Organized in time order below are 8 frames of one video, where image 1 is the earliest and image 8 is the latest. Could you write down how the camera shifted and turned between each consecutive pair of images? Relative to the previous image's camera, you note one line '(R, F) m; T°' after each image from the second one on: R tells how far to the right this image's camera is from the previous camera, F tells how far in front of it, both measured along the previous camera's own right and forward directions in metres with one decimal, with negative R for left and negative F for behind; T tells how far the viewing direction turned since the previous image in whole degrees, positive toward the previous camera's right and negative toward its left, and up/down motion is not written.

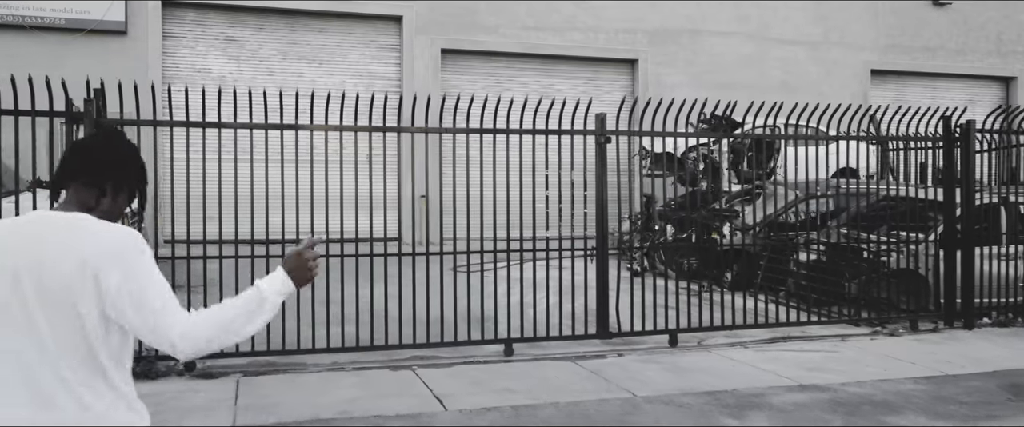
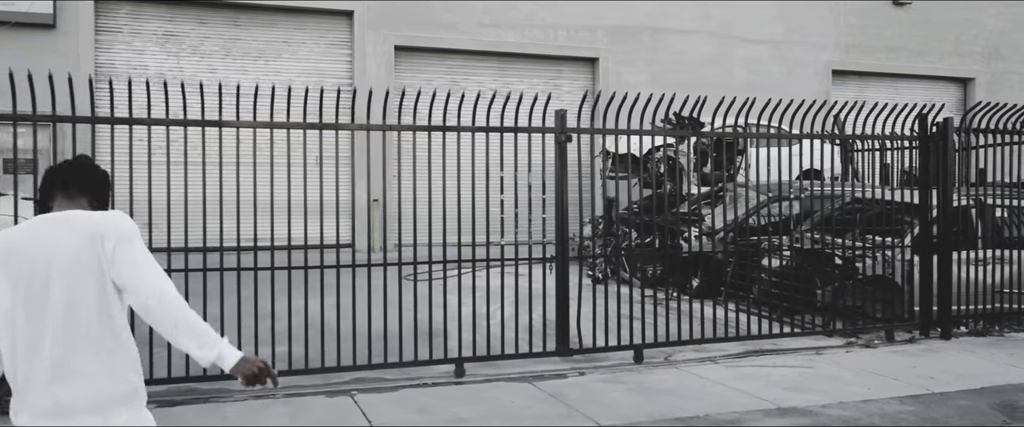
(+0.1, +0.5) m; +3°
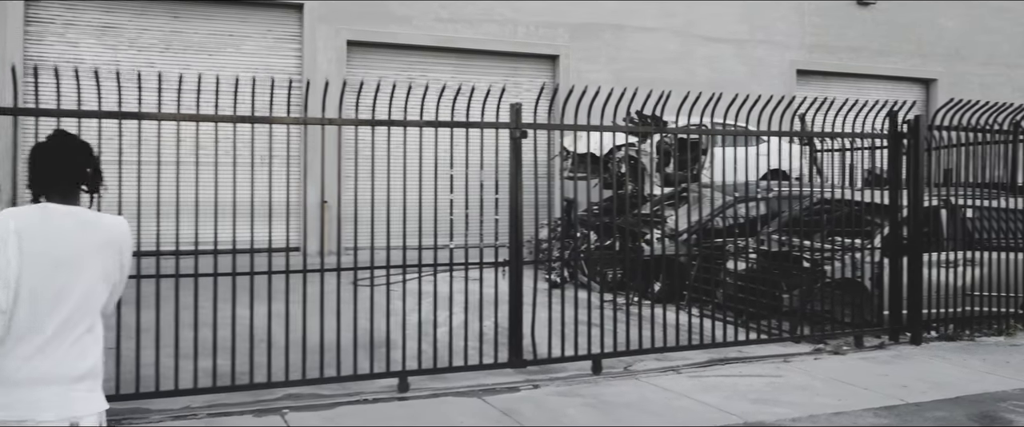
(+0.1, +0.4) m; +2°
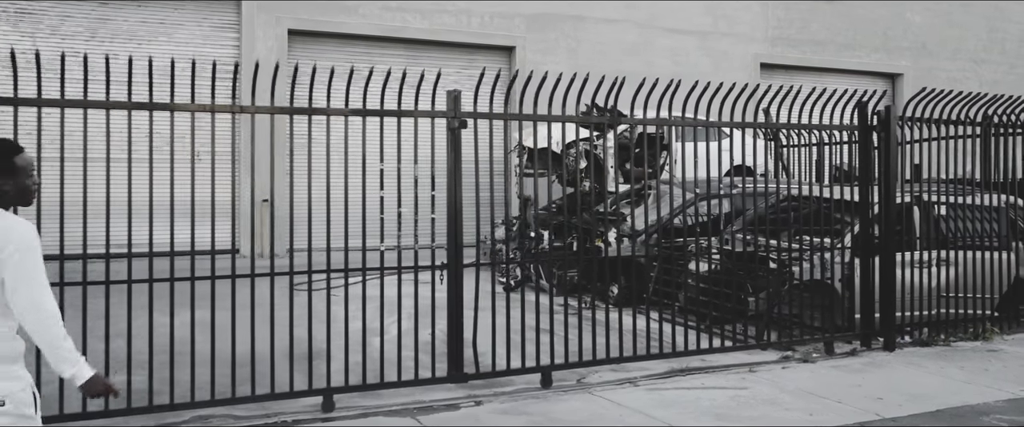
(+0.2, +0.6) m; +2°
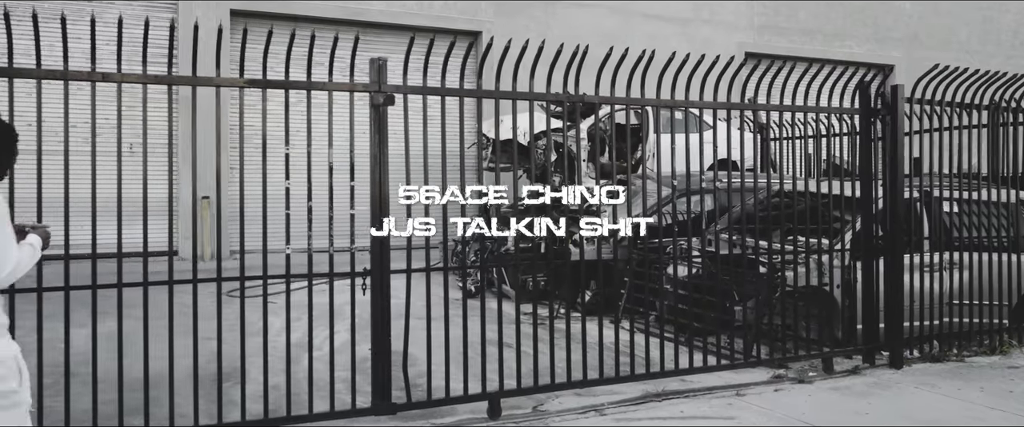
(+0.2, +0.9) m; +1°
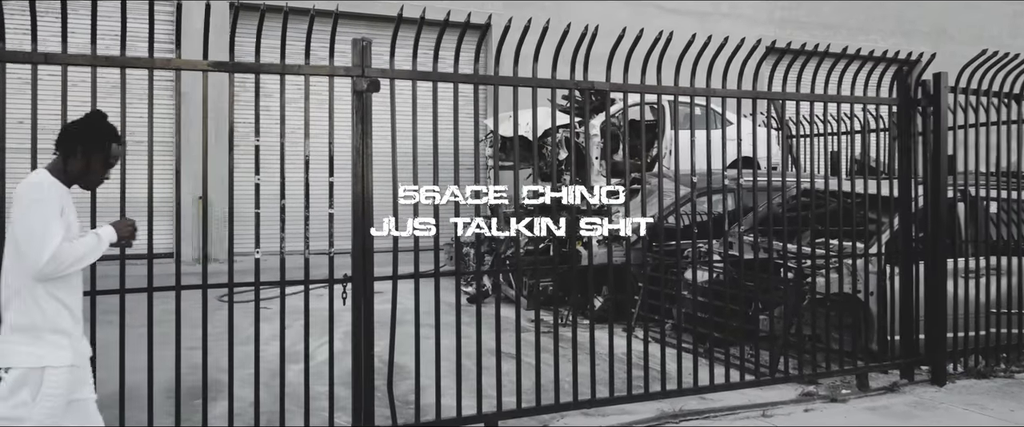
(+0.1, +0.5) m; -1°
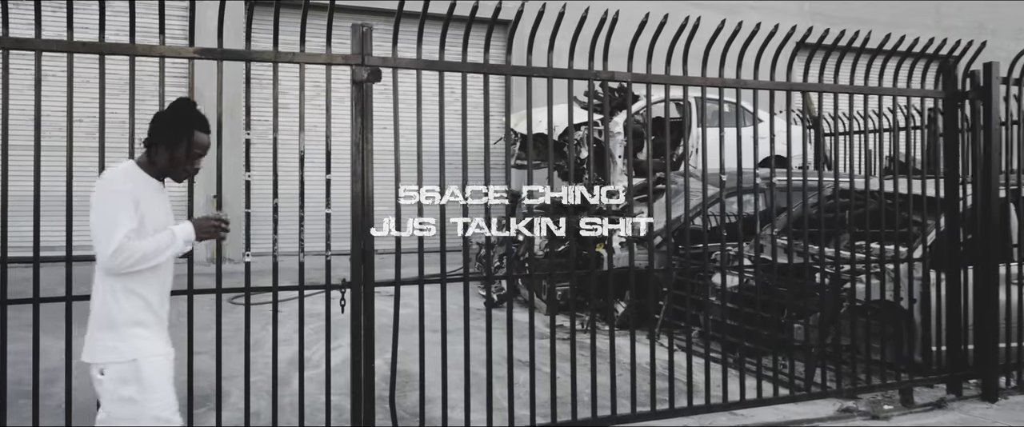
(+0.1, +0.3) m; -2°
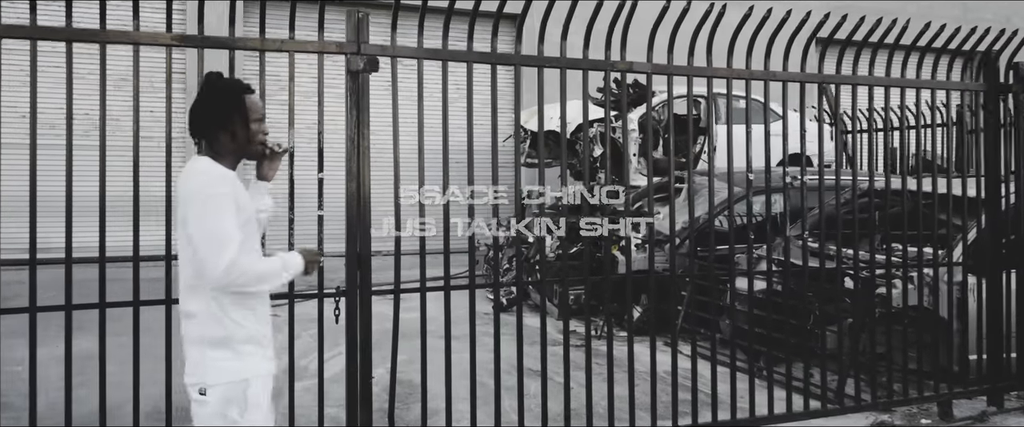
(0.0, +0.3) m; -1°
